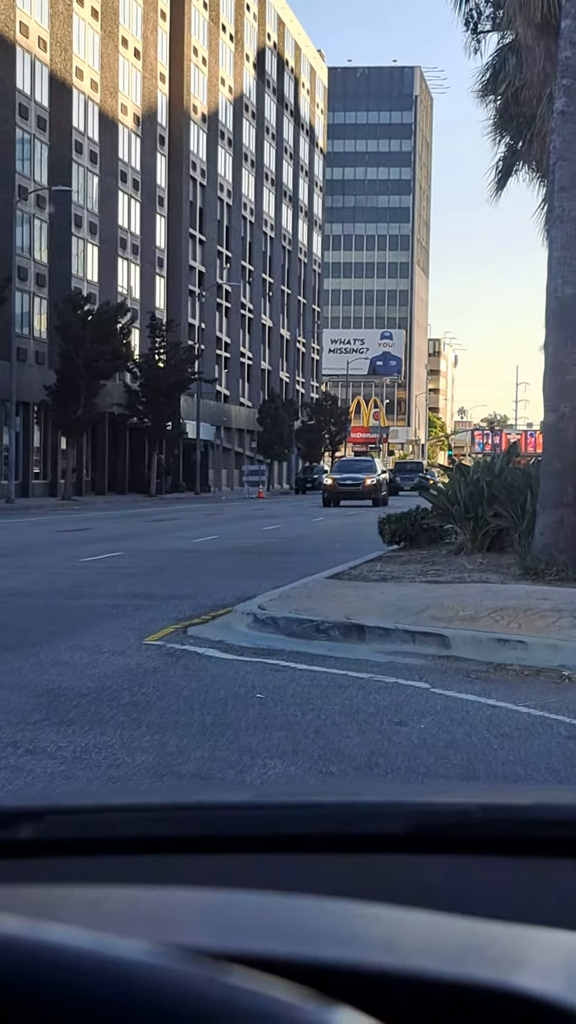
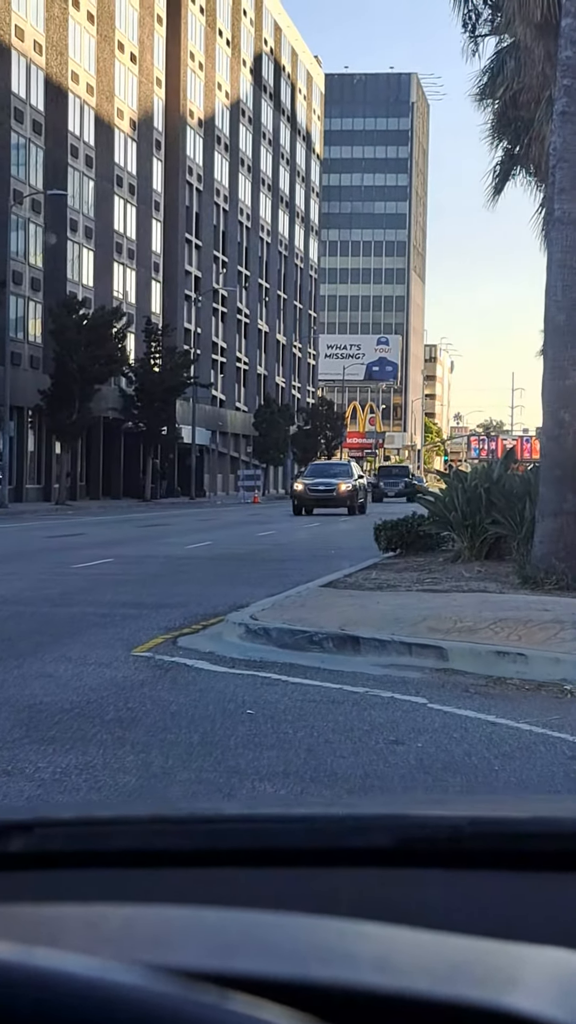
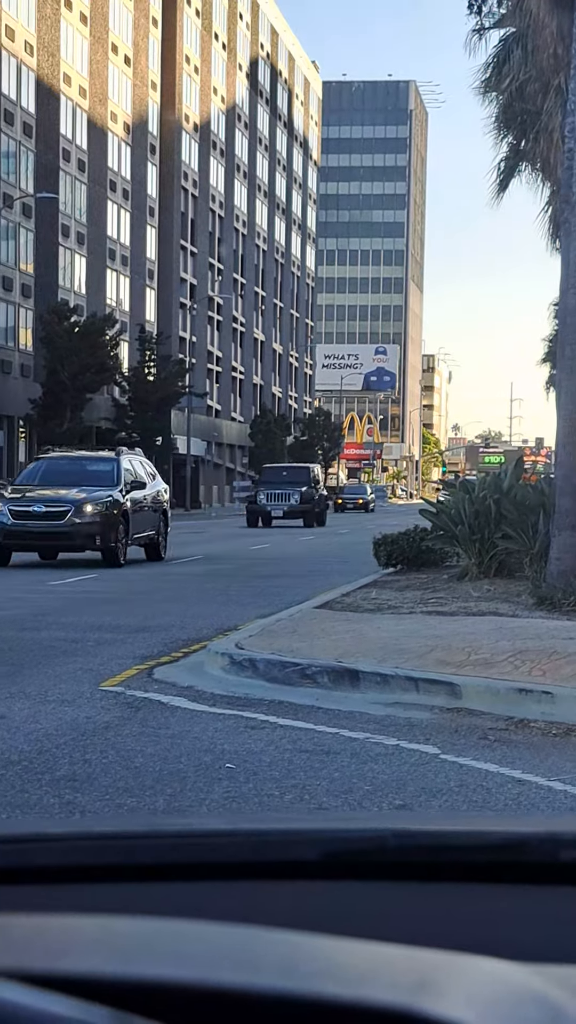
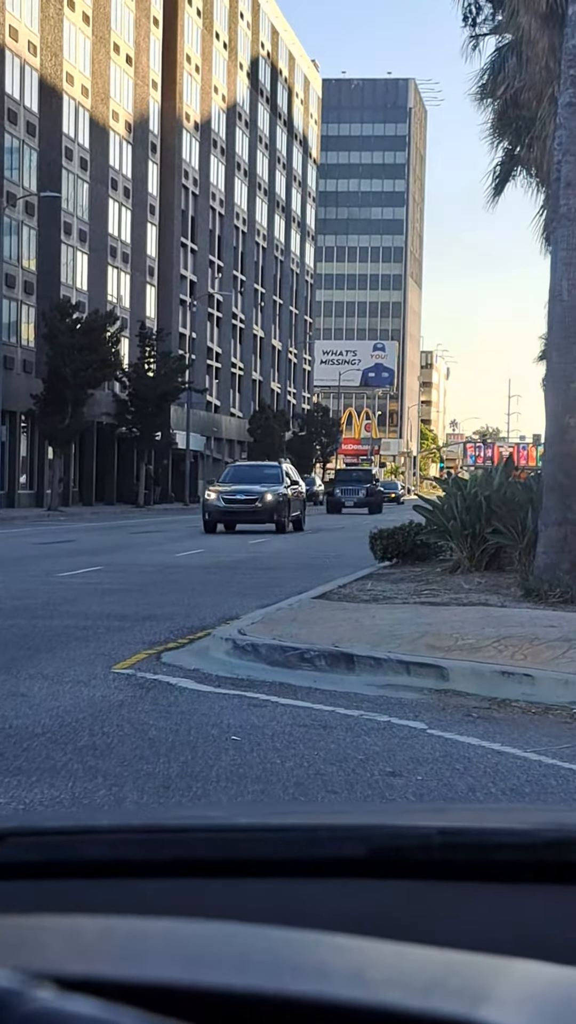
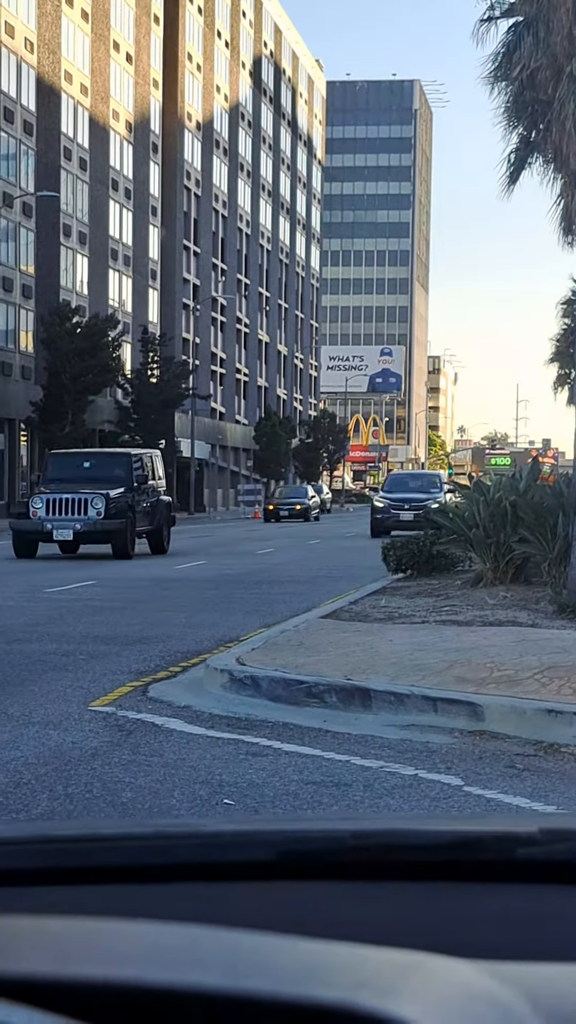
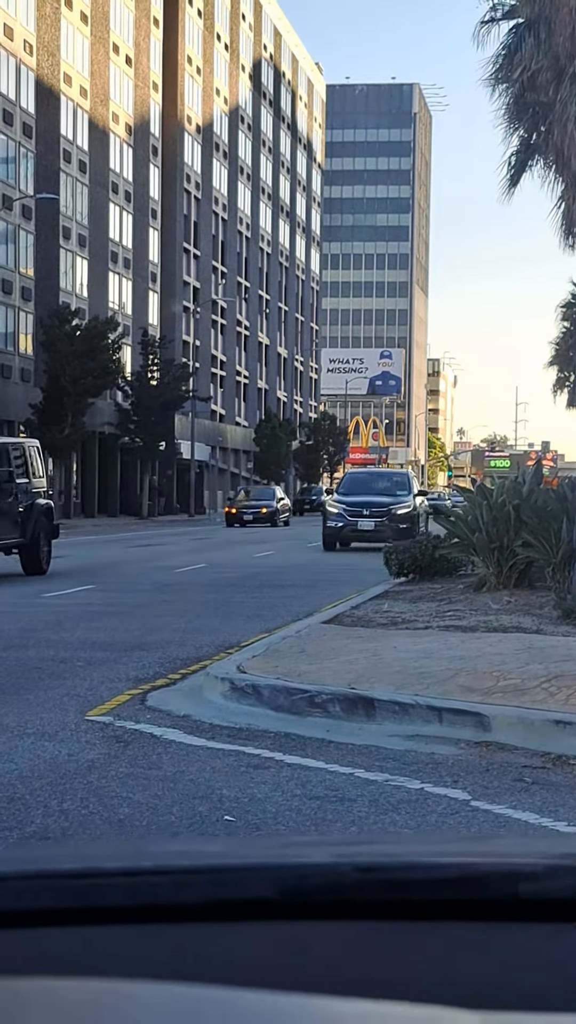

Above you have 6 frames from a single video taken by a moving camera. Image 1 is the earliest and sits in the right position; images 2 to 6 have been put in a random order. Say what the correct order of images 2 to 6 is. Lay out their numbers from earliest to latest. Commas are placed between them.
2, 4, 3, 5, 6
